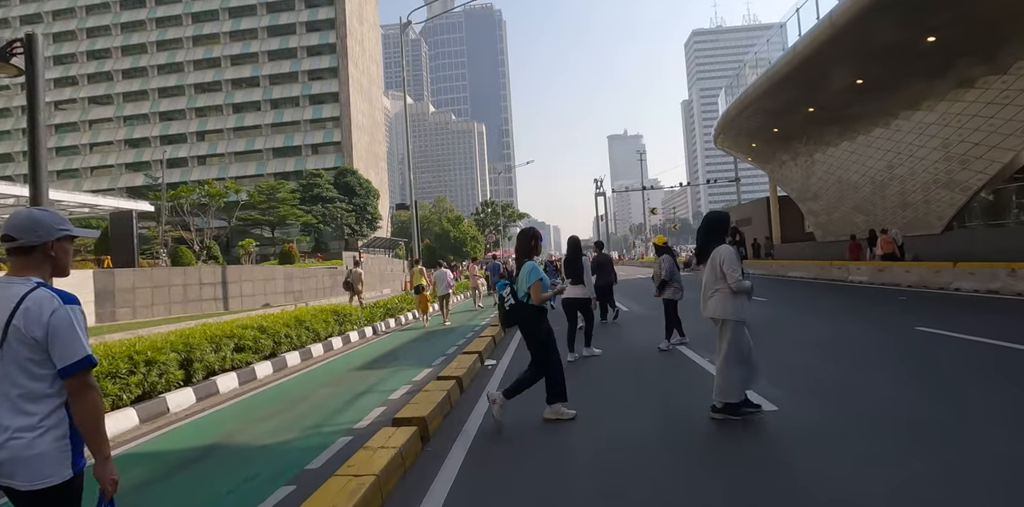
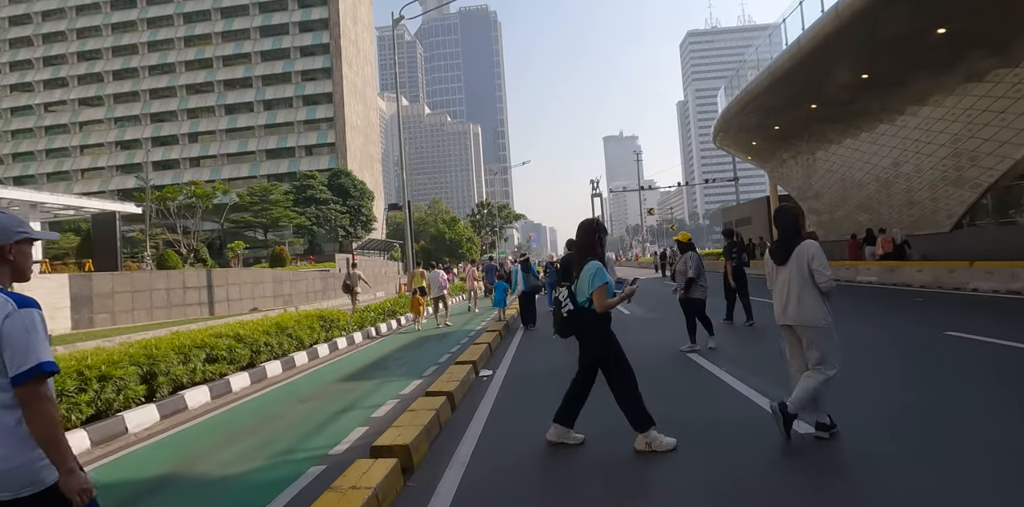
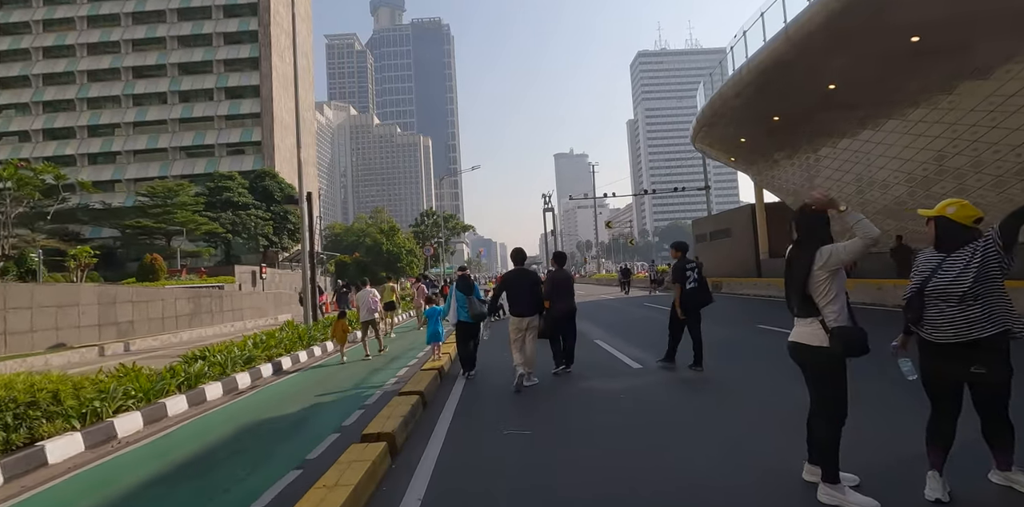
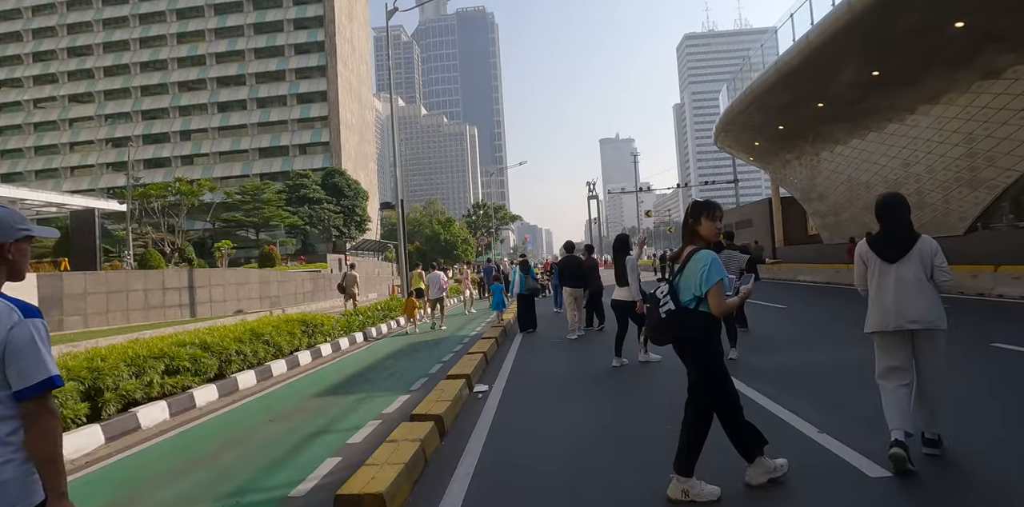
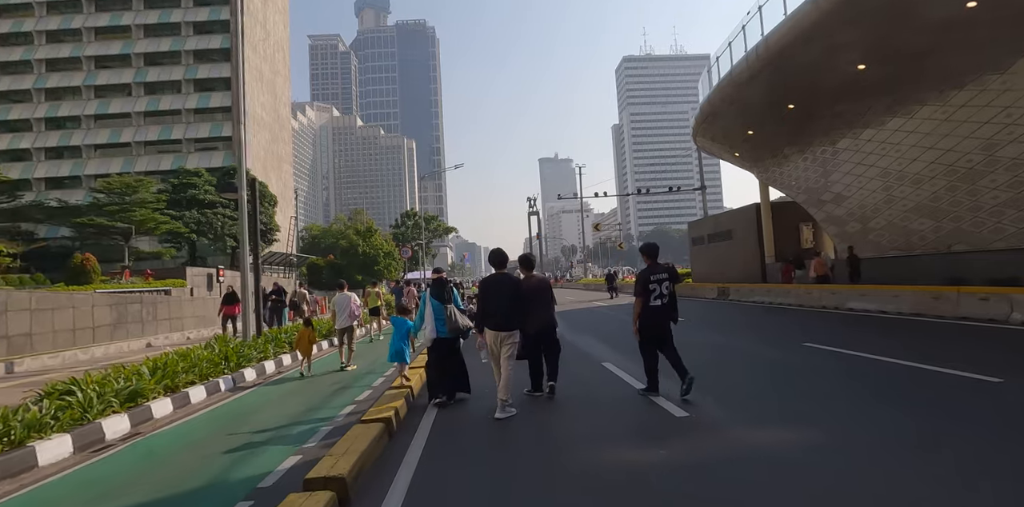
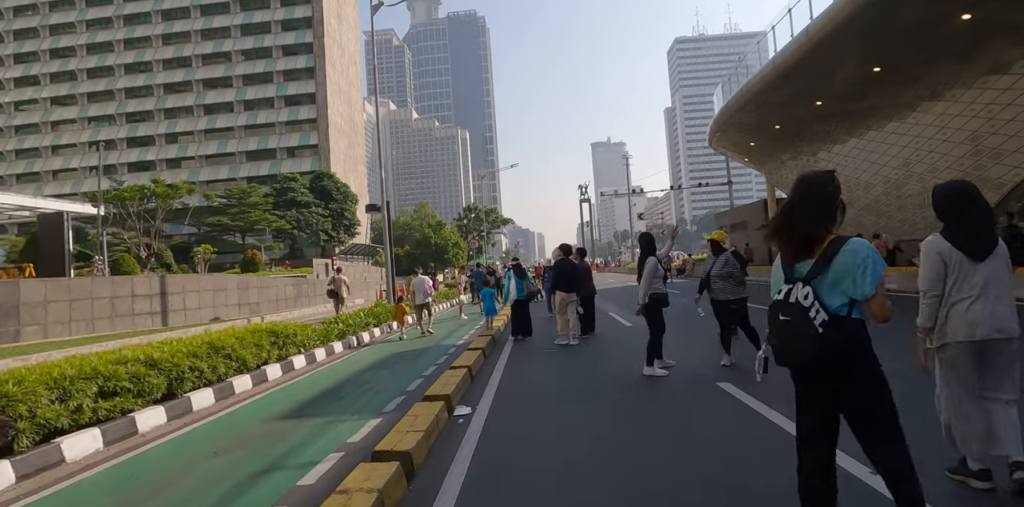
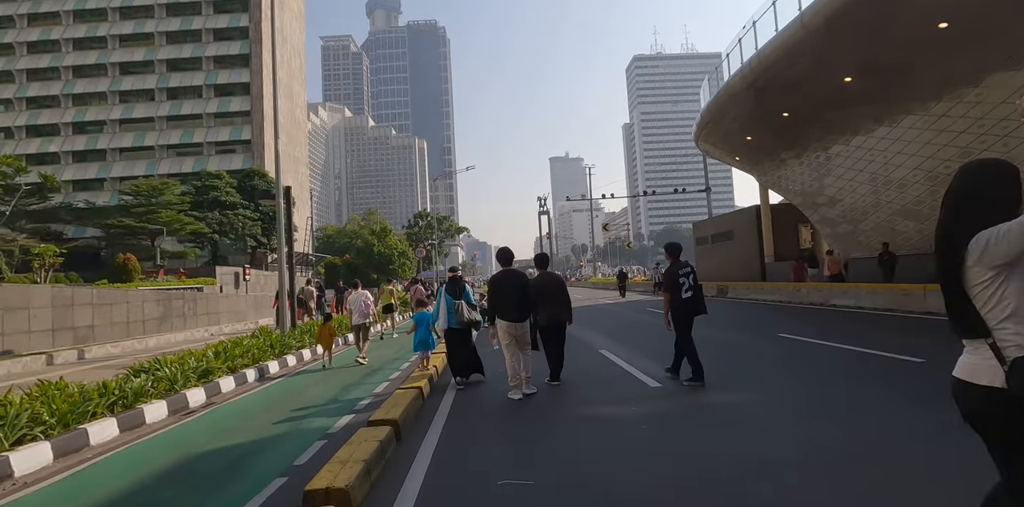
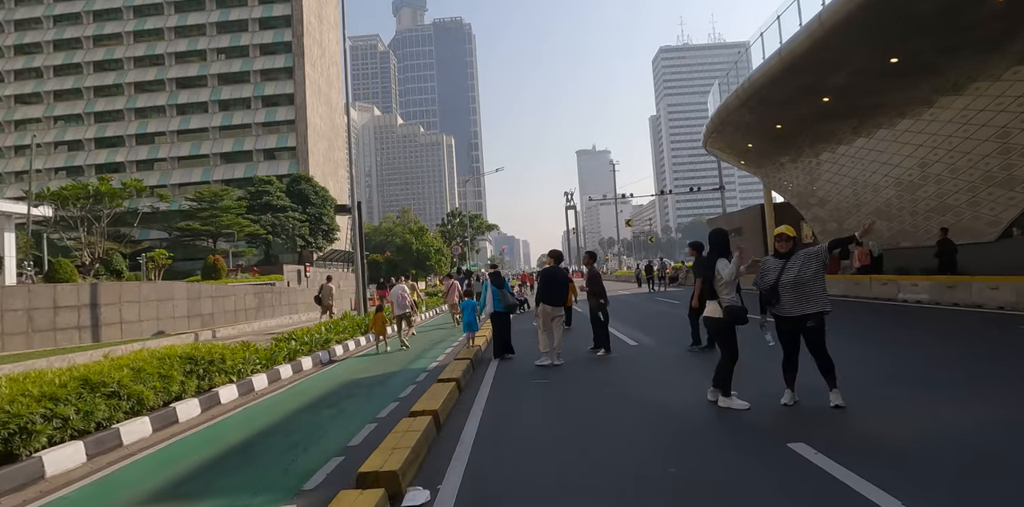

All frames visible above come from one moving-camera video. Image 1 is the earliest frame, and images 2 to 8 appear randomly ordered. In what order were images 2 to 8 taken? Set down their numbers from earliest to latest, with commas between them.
2, 4, 6, 8, 3, 7, 5
